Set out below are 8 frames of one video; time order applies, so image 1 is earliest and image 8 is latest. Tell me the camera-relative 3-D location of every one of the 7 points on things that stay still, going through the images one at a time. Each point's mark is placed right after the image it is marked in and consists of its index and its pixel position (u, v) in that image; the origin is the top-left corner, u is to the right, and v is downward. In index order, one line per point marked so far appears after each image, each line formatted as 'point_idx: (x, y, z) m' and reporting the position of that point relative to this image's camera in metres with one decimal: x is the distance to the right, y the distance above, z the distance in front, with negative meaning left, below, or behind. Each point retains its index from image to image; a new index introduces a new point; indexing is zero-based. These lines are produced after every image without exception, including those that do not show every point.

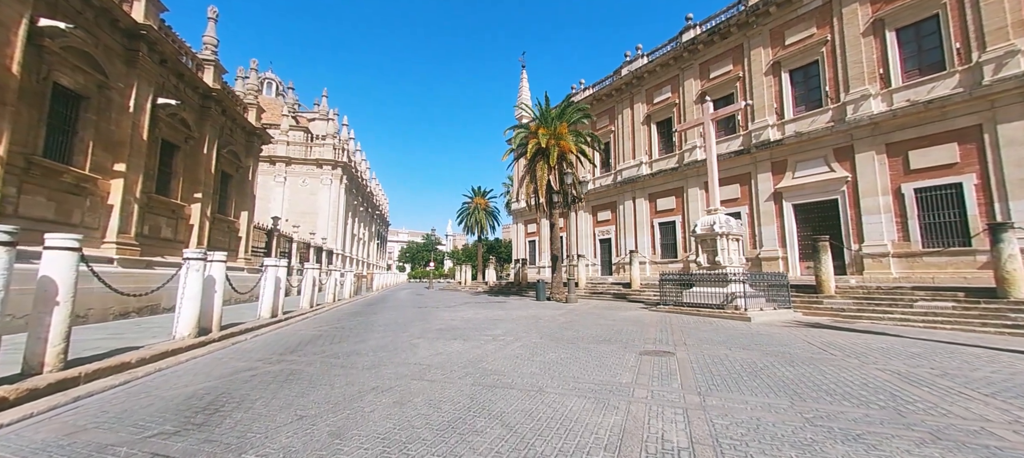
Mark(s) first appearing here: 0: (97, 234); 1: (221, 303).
0: (-10.6, -0.1, +9.6) m
1: (-6.2, -1.5, +8.0) m
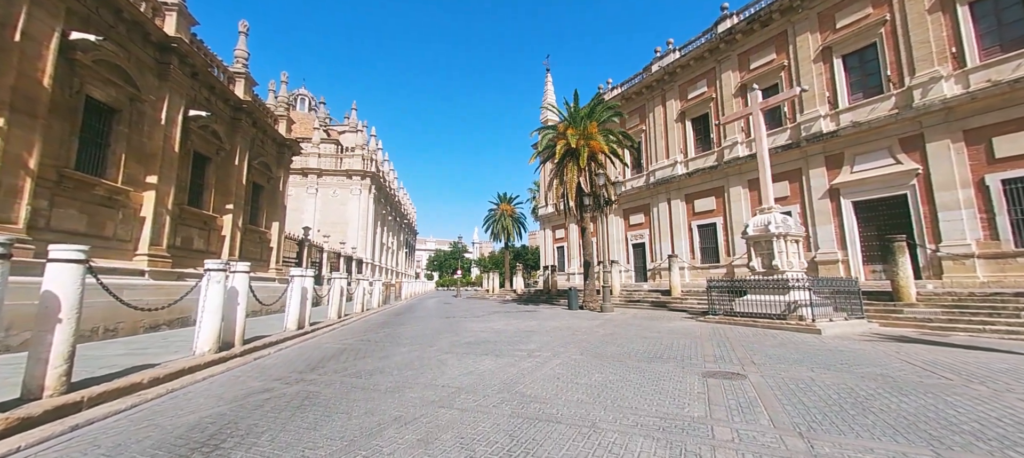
0: (-9.8, -0.5, +9.6) m
1: (-5.5, -1.7, +7.7) m
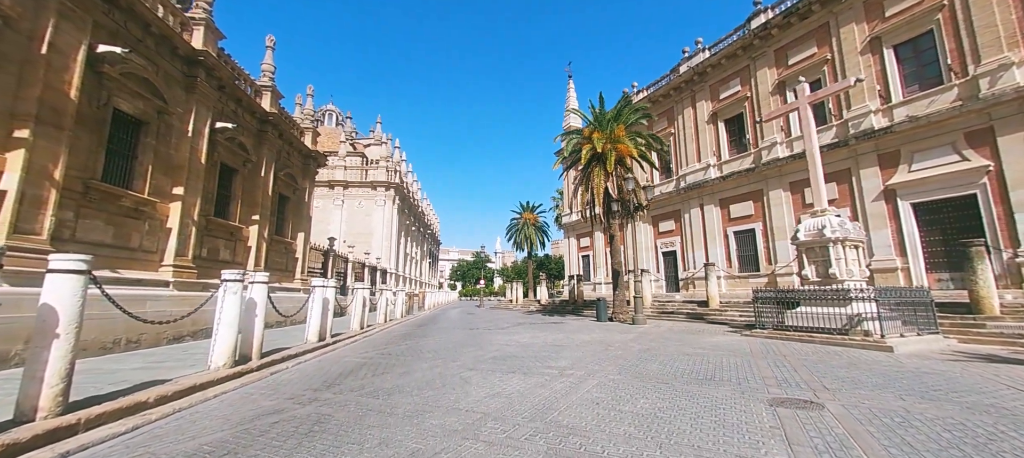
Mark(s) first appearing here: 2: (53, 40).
0: (-9.1, -0.7, +9.6) m
1: (-4.9, -1.9, +7.4) m
2: (-8.7, +3.6, +7.2) m
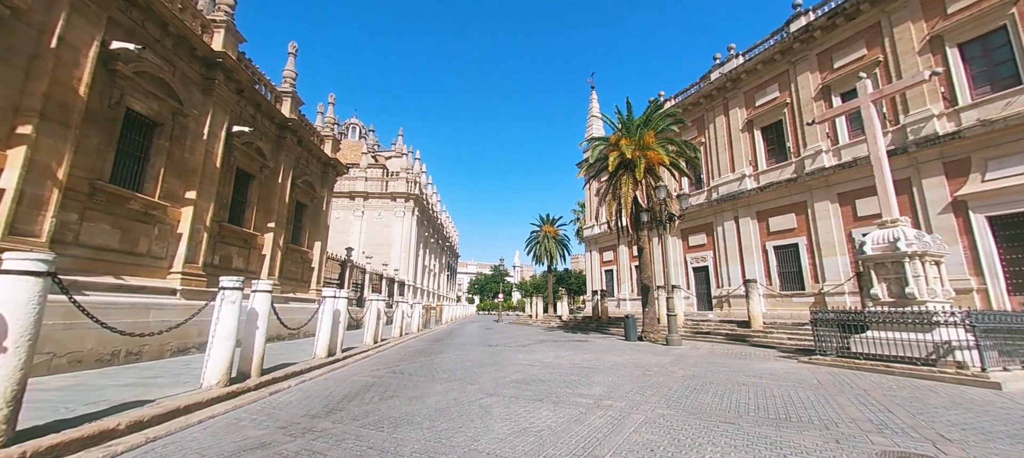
0: (-8.5, -0.9, +9.2) m
1: (-4.5, -2.0, +6.8) m
2: (-8.2, +3.6, +6.9) m
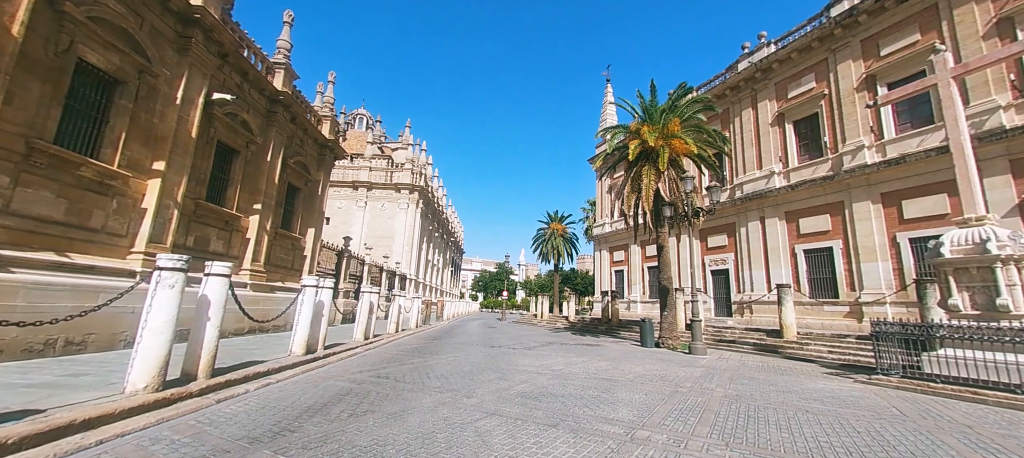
0: (-8.3, -0.3, +8.1) m
1: (-4.4, -1.6, +5.6) m
2: (-7.9, +4.1, +5.7) m
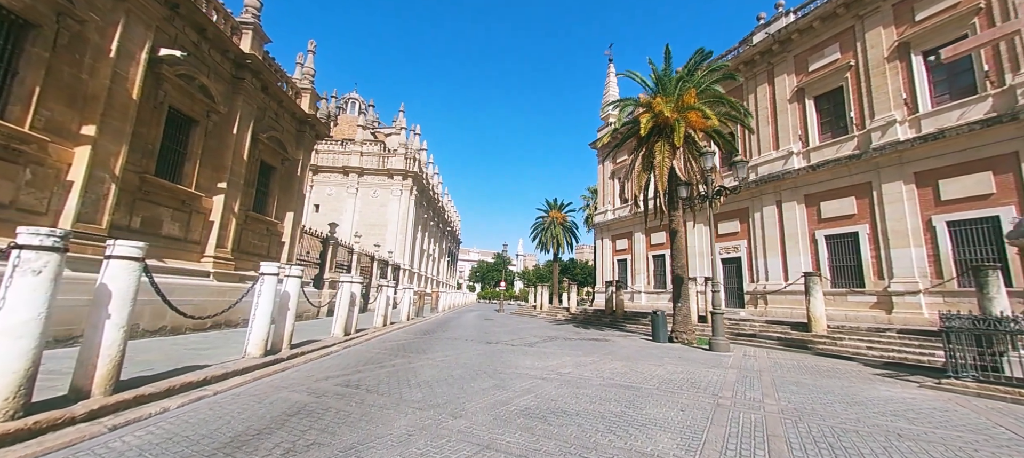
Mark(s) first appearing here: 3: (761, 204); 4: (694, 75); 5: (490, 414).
0: (-8.3, +0.1, +6.7) m
1: (-4.4, -1.2, +4.2) m
2: (-7.9, +4.5, +4.2) m
3: (+11.8, +1.2, +18.0) m
4: (+6.2, +5.2, +12.9) m
5: (-0.3, -2.2, +4.4) m
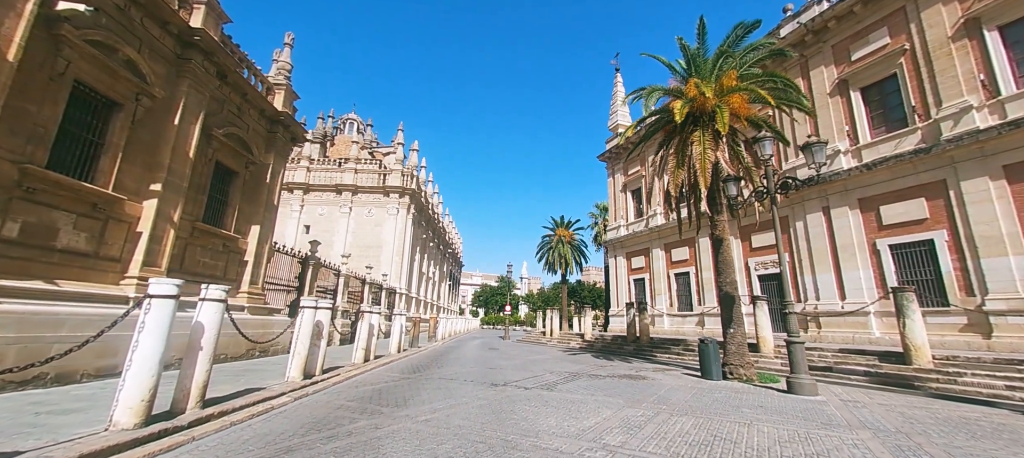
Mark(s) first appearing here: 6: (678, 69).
0: (-8.2, +0.1, +4.4) m
1: (-4.2, -1.0, +1.9) m
2: (-7.8, +4.6, +2.3) m
3: (+12.1, +0.8, +15.6) m
4: (+6.4, +5.0, +10.9) m
5: (-0.1, -1.9, +2.0) m
6: (+5.0, +4.9, +11.5) m
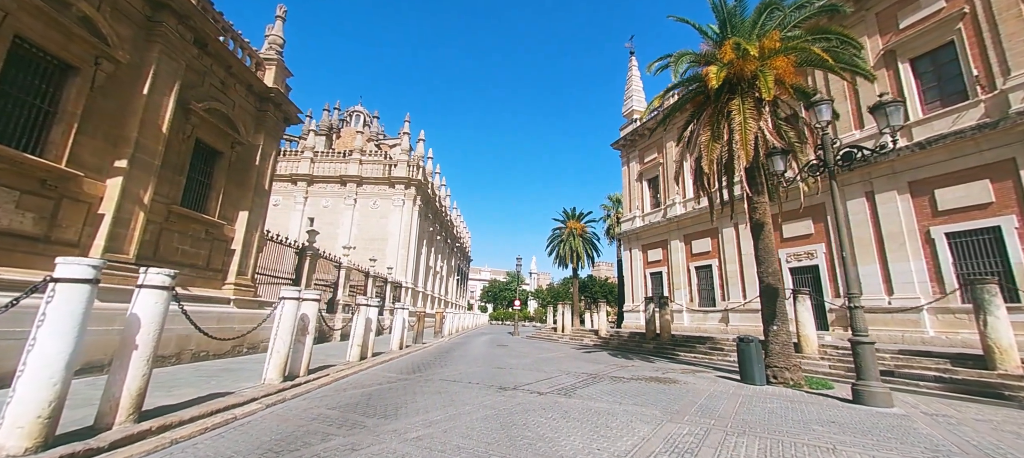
0: (-8.0, +0.4, +3.5) m
1: (-4.1, -0.7, +0.9) m
2: (-7.7, +4.9, +1.3) m
3: (+12.4, +1.3, +14.2) m
4: (+6.6, +5.4, +9.5) m
5: (0.0, -1.6, +0.9) m
6: (+5.3, +5.3, +10.1) m
